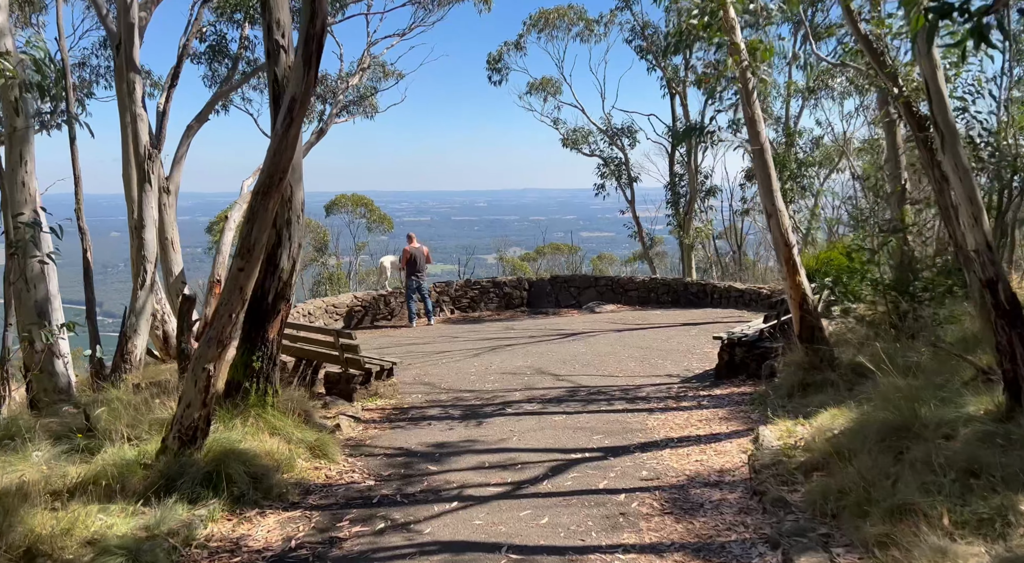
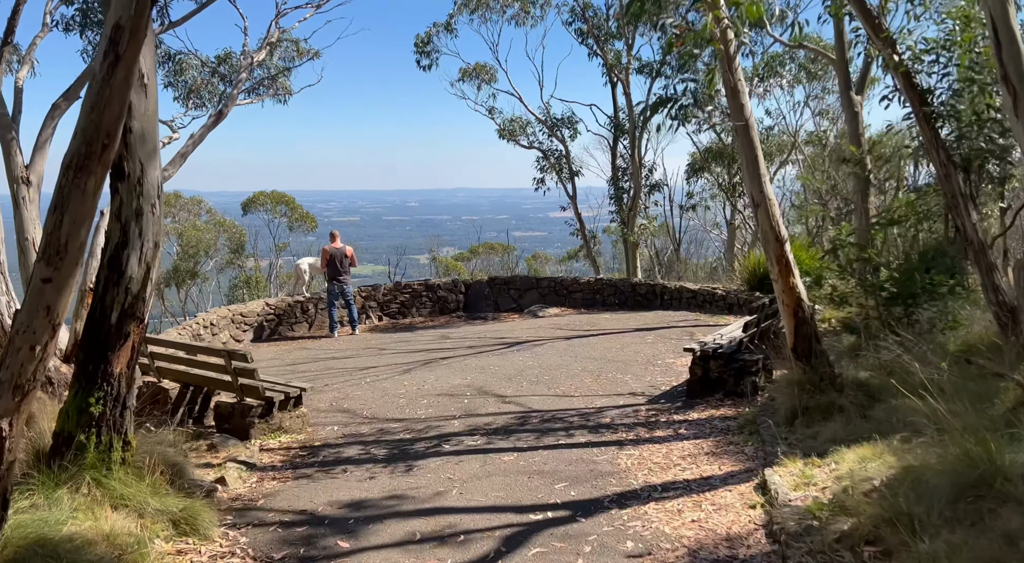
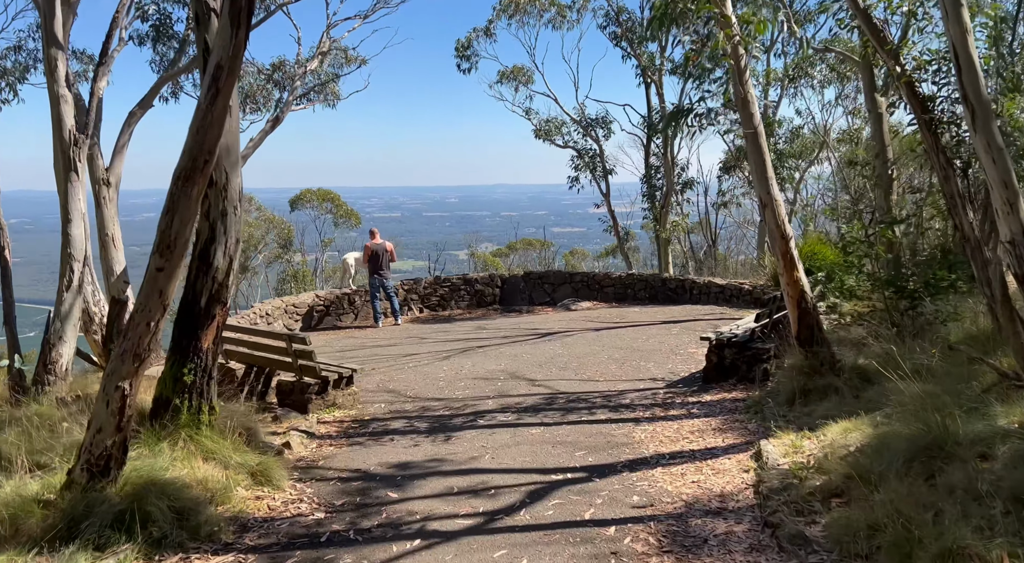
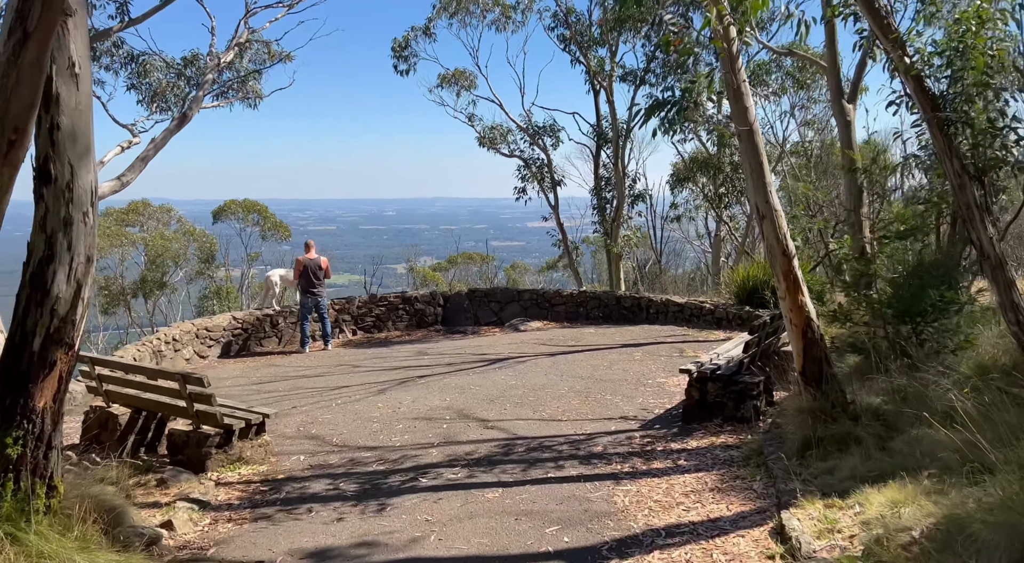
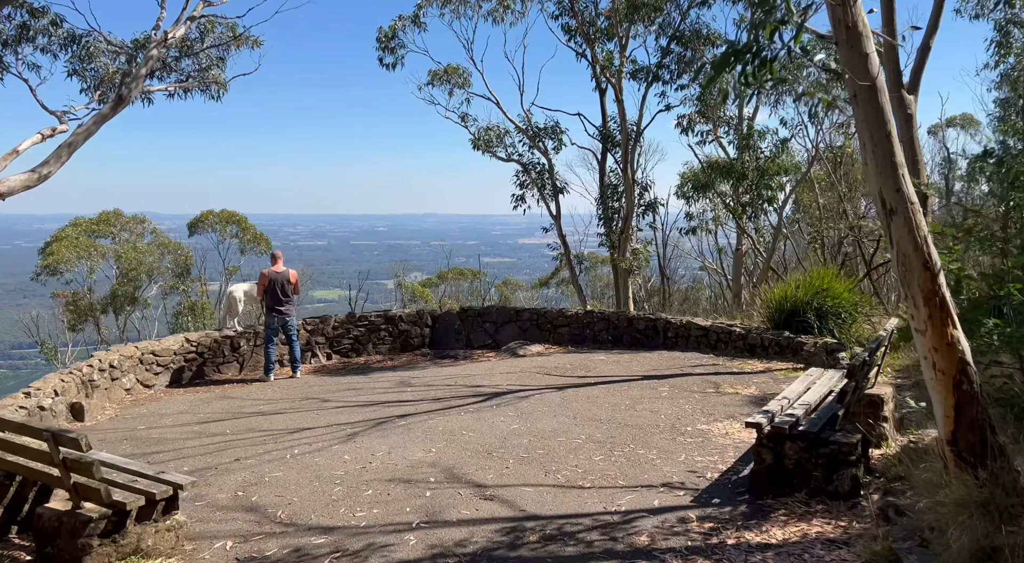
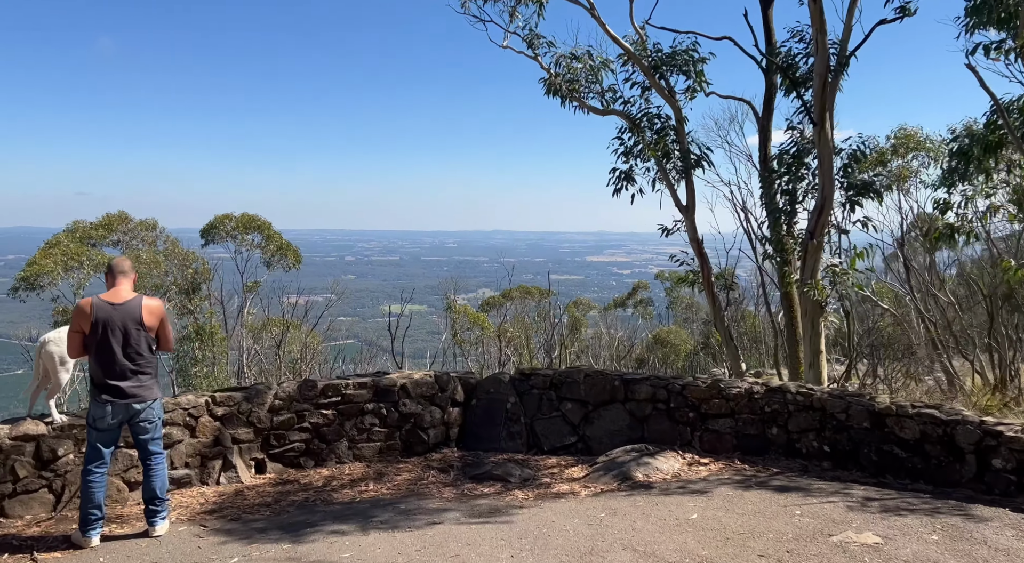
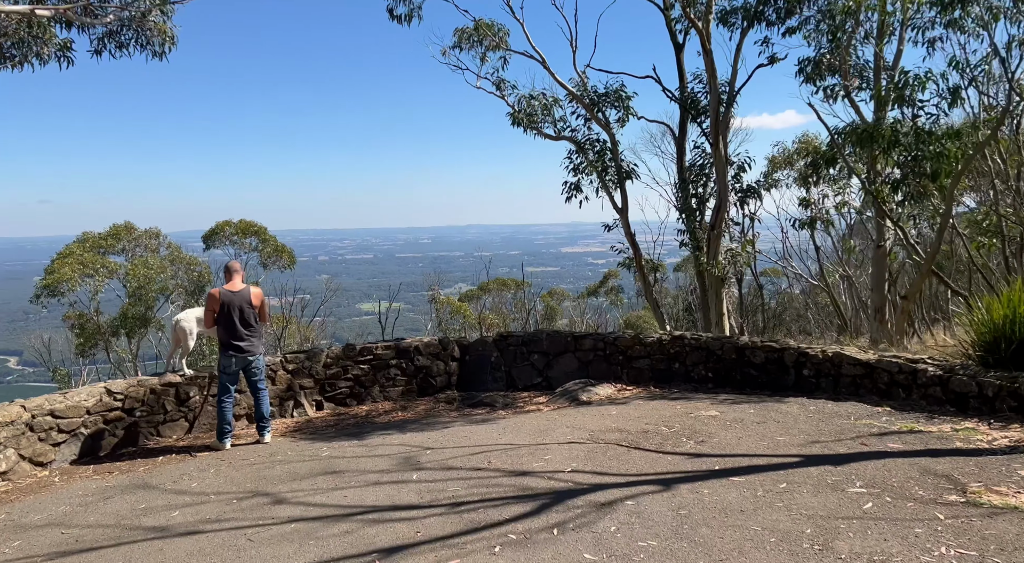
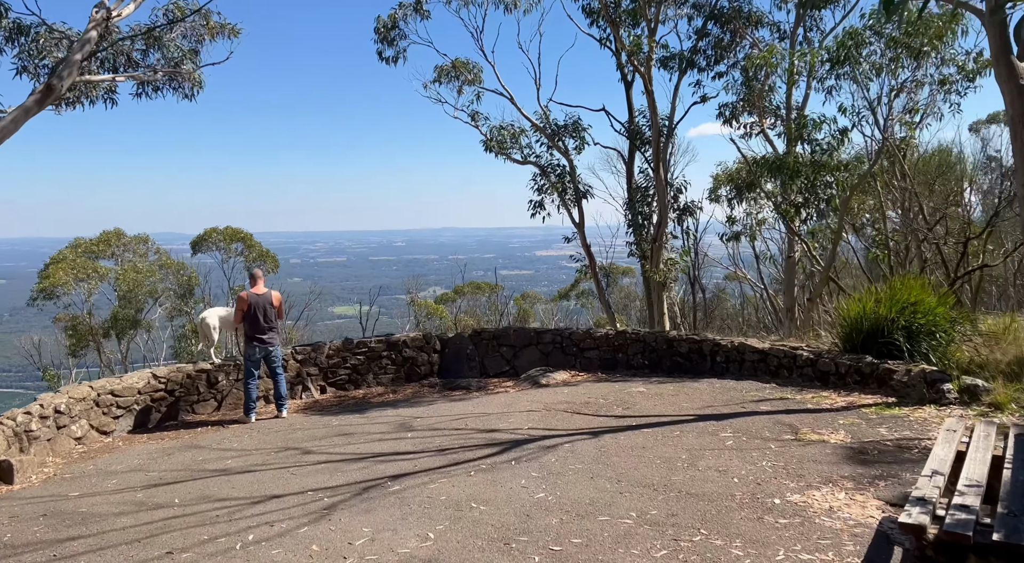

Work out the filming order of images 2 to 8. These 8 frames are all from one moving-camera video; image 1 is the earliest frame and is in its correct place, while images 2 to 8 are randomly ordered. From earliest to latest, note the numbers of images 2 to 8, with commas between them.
3, 2, 4, 5, 8, 7, 6
